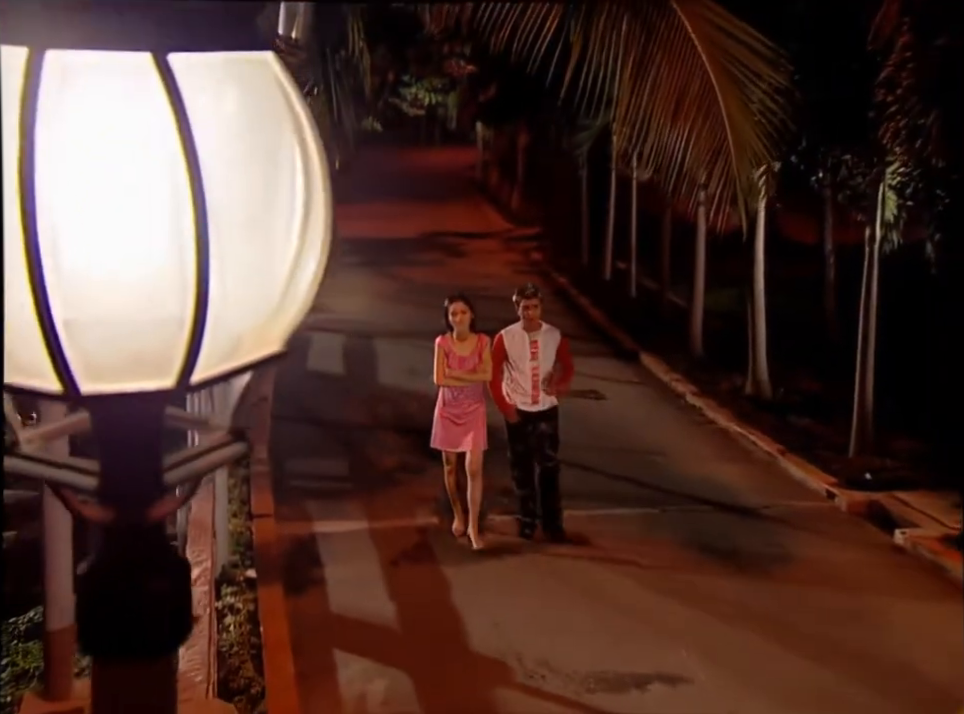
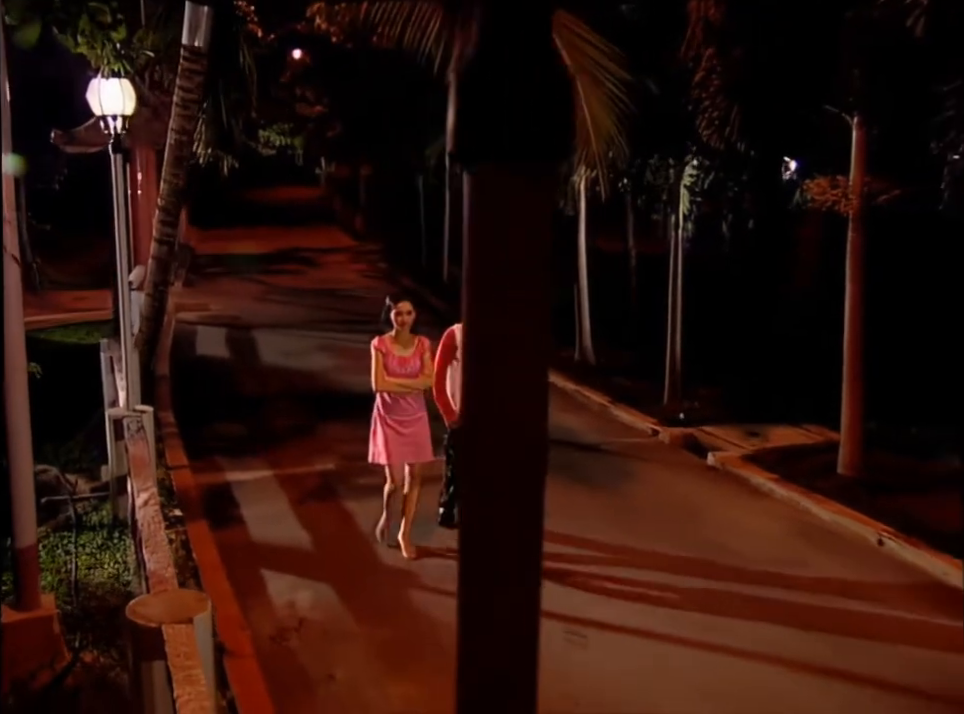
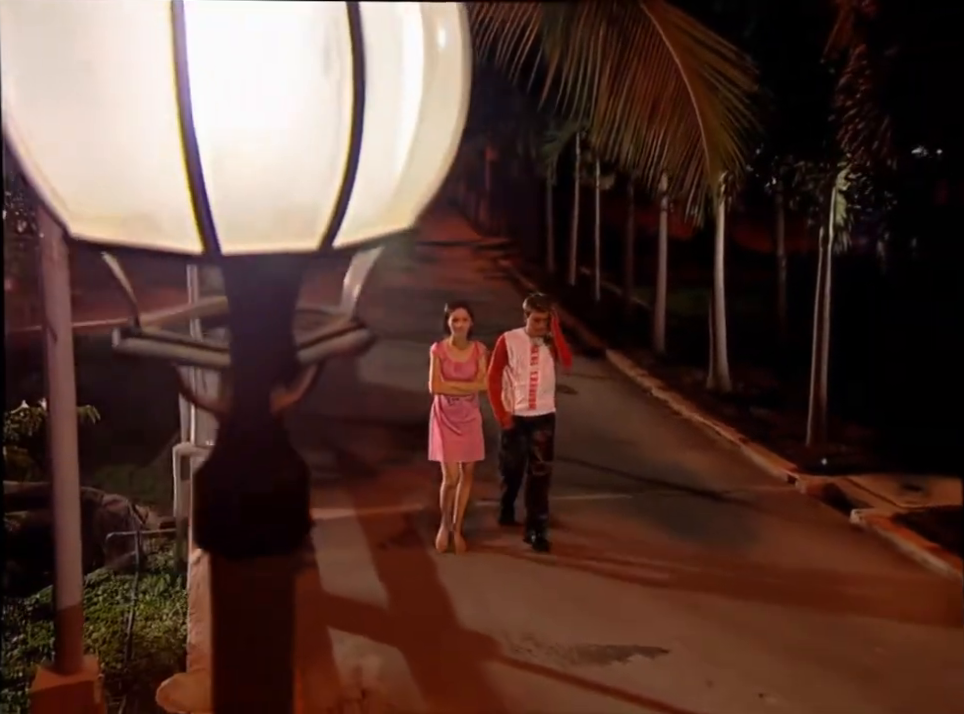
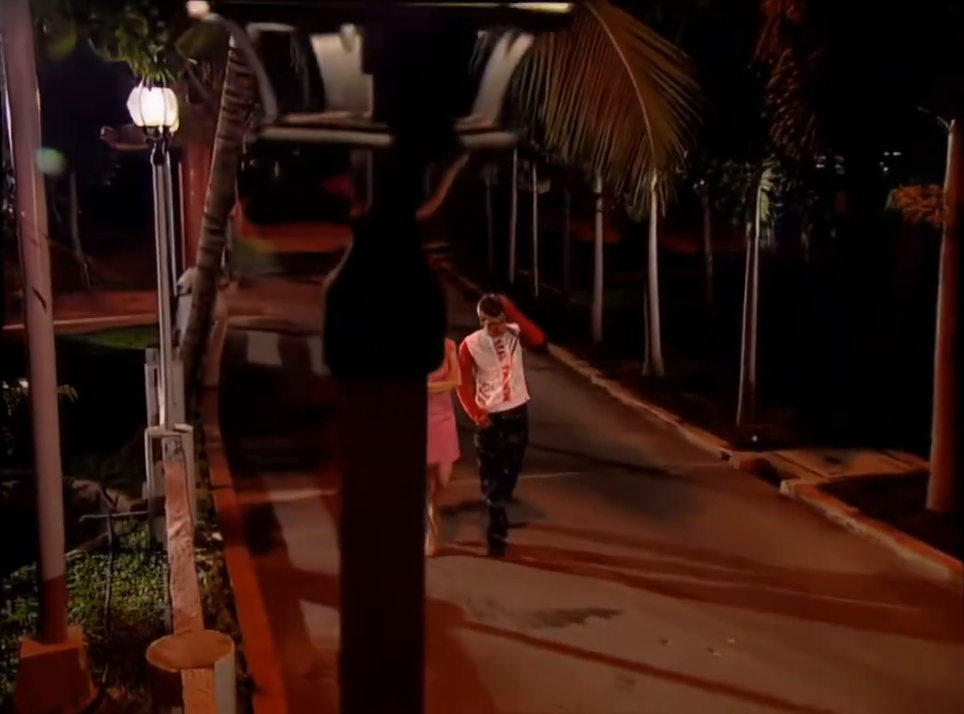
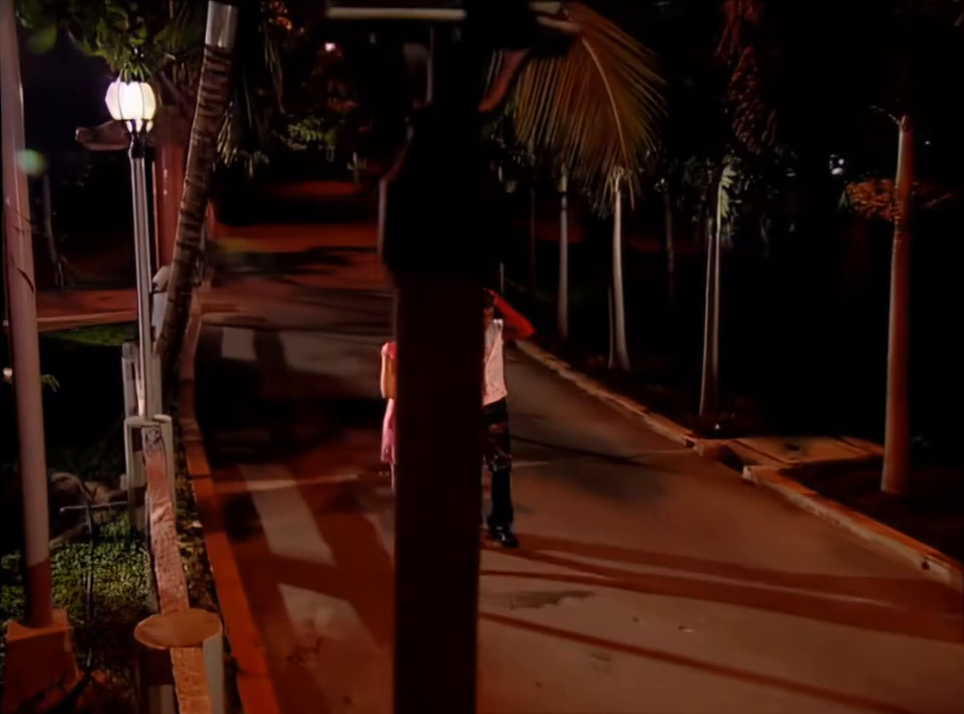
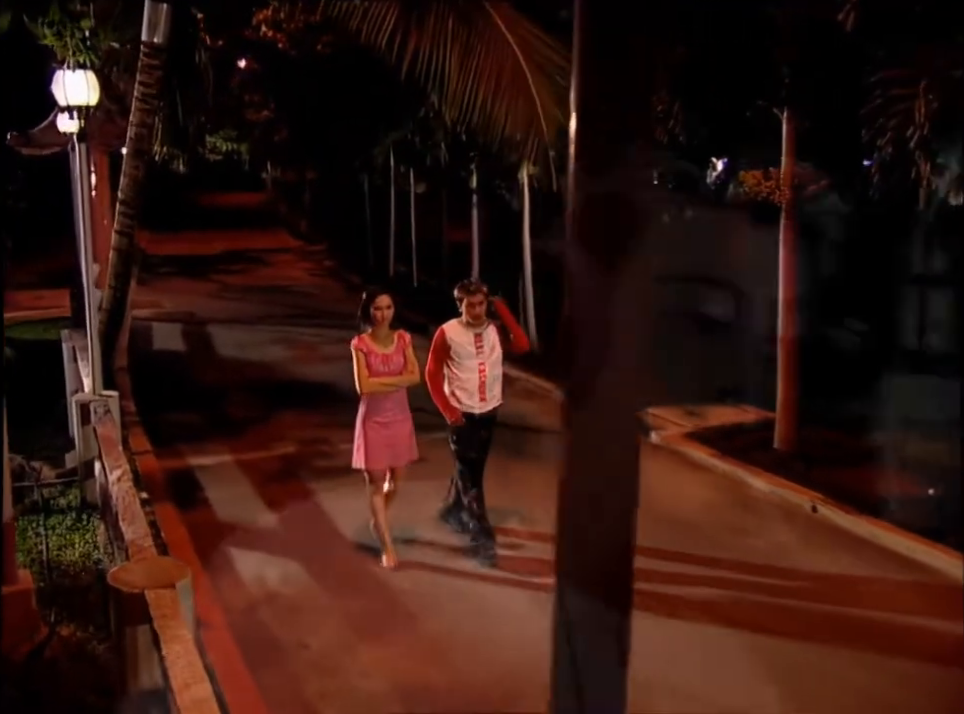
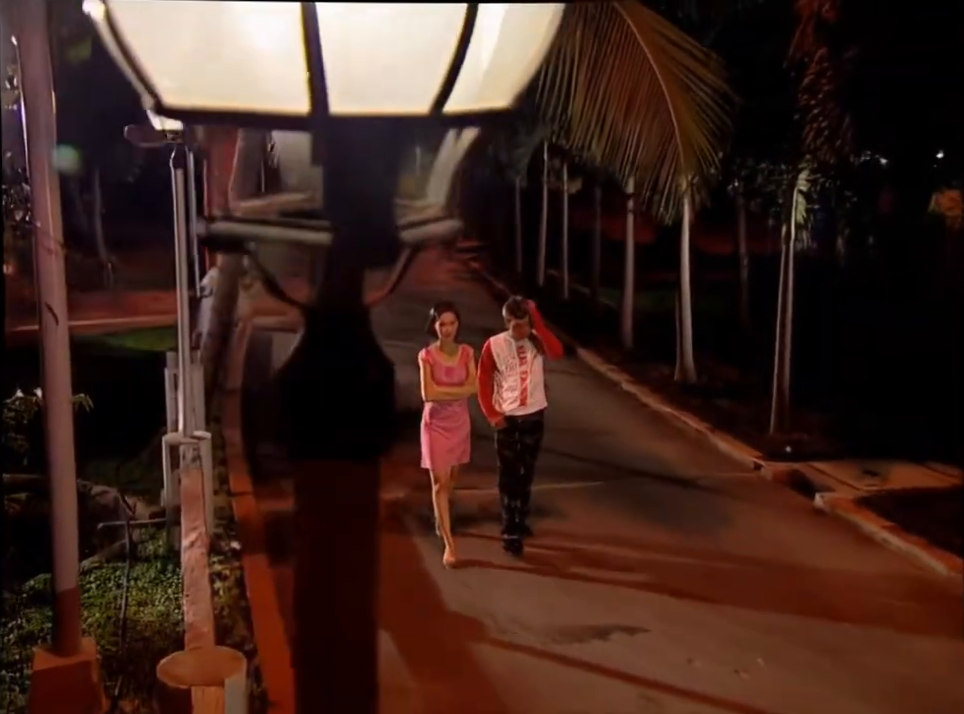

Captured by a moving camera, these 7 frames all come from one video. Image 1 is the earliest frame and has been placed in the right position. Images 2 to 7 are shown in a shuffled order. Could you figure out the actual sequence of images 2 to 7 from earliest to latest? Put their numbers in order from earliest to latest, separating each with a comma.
3, 7, 4, 5, 2, 6
